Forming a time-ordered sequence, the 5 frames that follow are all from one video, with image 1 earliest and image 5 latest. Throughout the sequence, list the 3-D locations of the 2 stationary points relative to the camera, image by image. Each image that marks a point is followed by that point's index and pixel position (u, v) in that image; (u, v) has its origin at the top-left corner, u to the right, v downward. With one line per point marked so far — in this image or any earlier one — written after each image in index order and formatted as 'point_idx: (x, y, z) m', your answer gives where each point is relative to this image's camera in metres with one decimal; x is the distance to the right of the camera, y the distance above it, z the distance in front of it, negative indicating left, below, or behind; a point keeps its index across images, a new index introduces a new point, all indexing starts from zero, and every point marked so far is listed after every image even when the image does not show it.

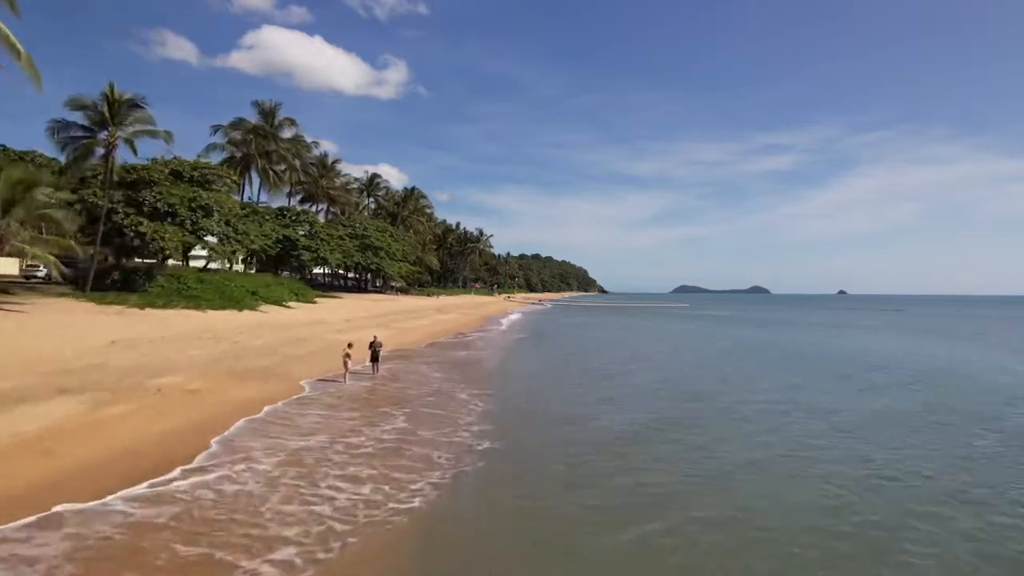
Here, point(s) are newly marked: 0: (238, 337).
0: (-7.6, -1.3, +19.0) m
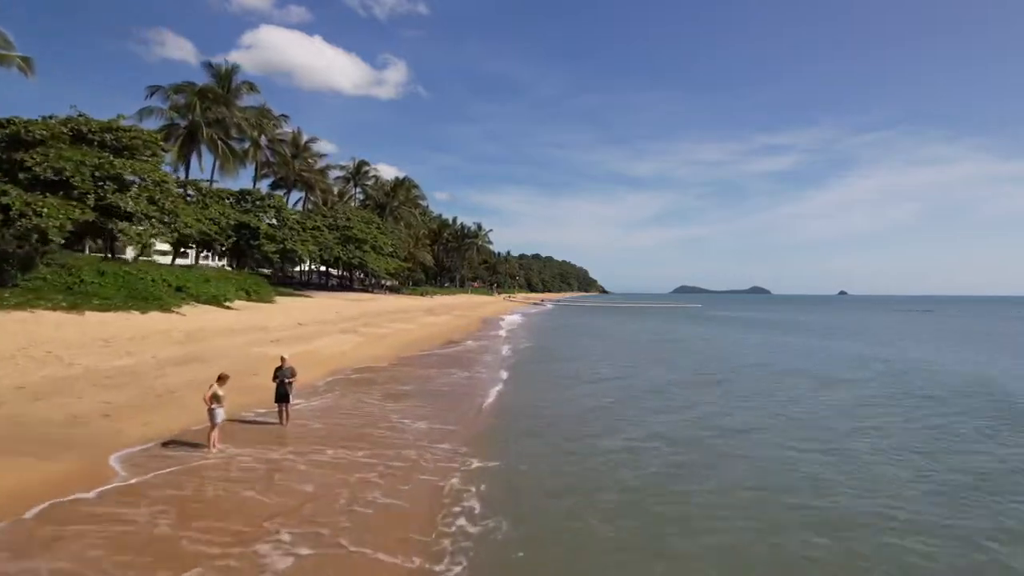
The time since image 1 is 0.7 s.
0: (-7.5, -1.2, +12.7) m
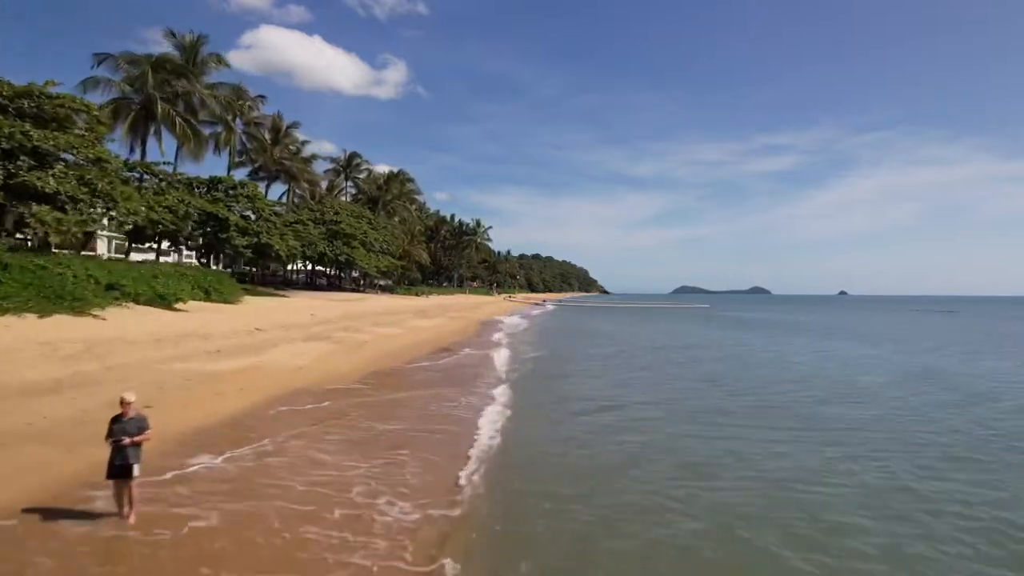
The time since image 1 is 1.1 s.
0: (-7.4, -1.1, +8.9) m
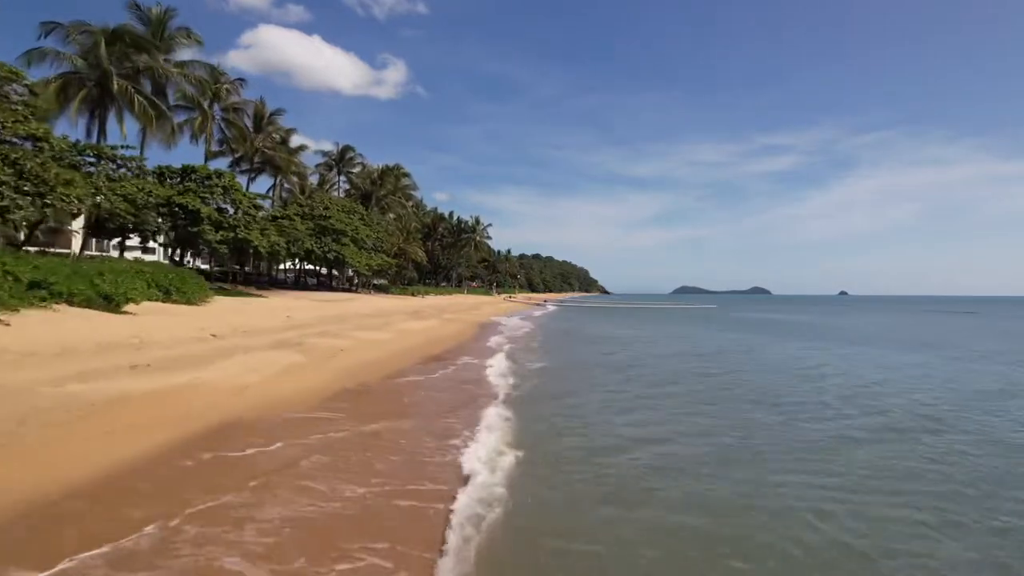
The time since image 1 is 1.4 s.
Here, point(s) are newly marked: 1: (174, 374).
0: (-7.4, -1.1, +6.1) m
1: (-5.6, -1.4, +11.2) m
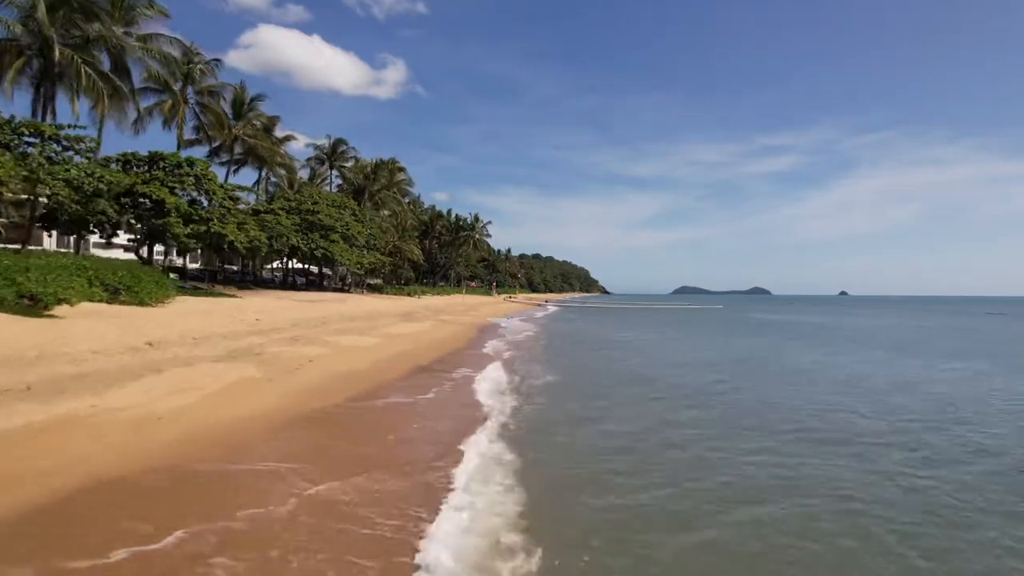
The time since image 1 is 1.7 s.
0: (-7.3, -1.1, +3.3) m
1: (-5.6, -1.4, +8.4) m
